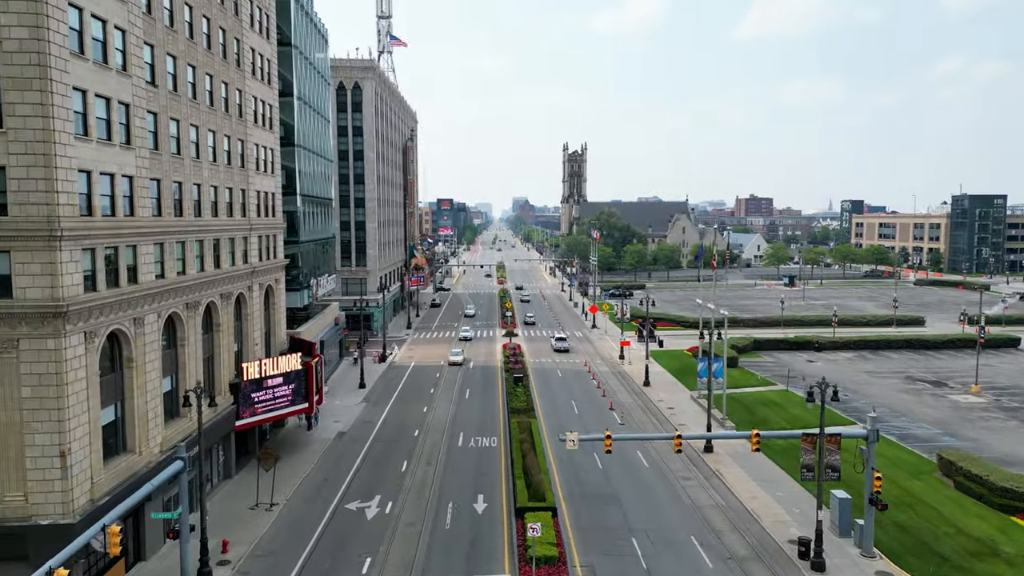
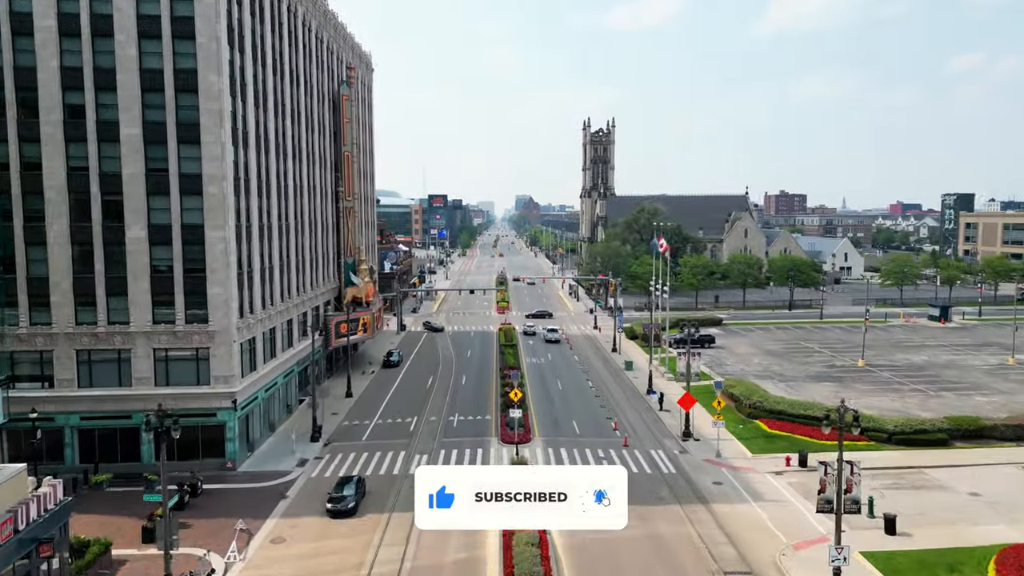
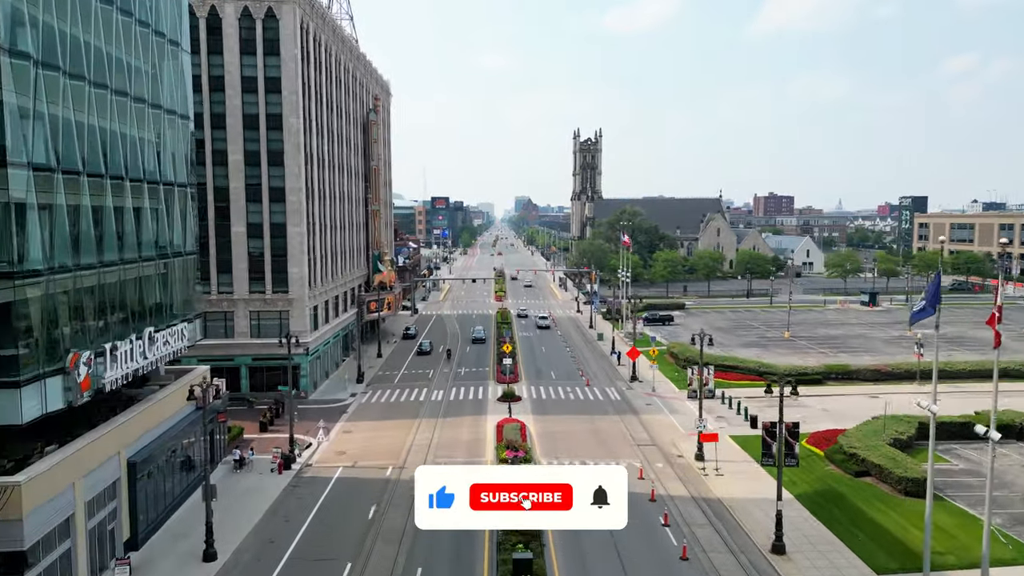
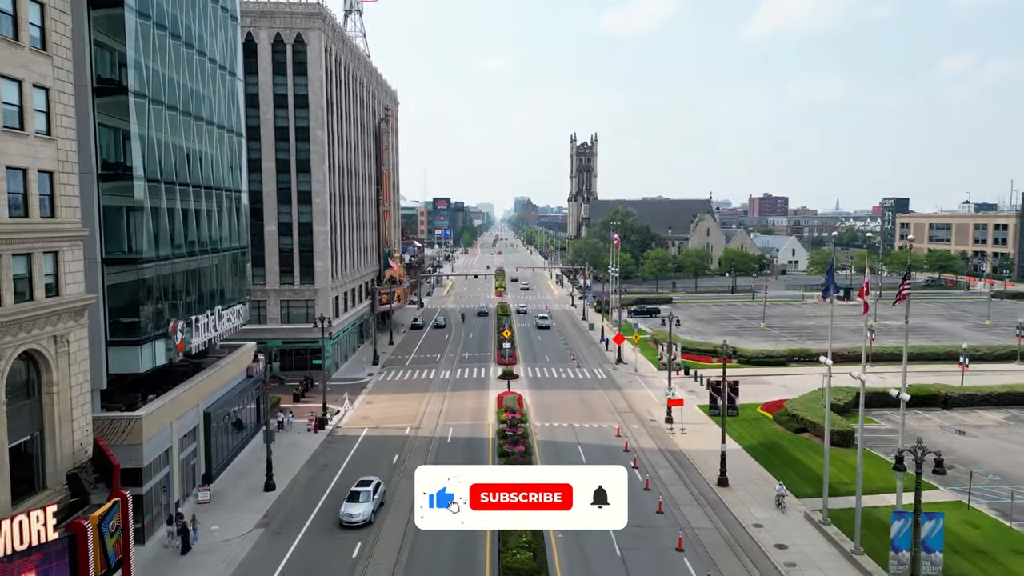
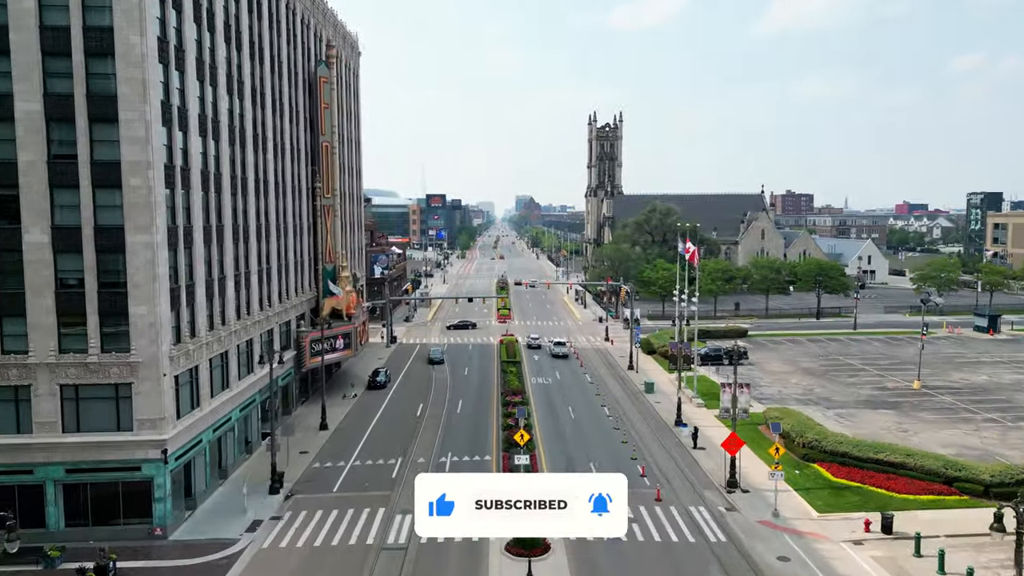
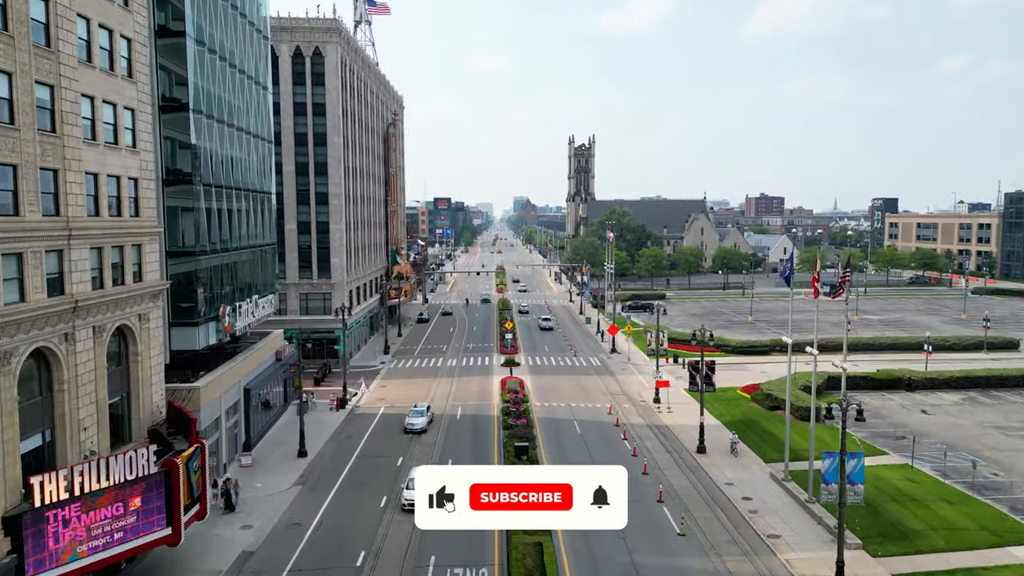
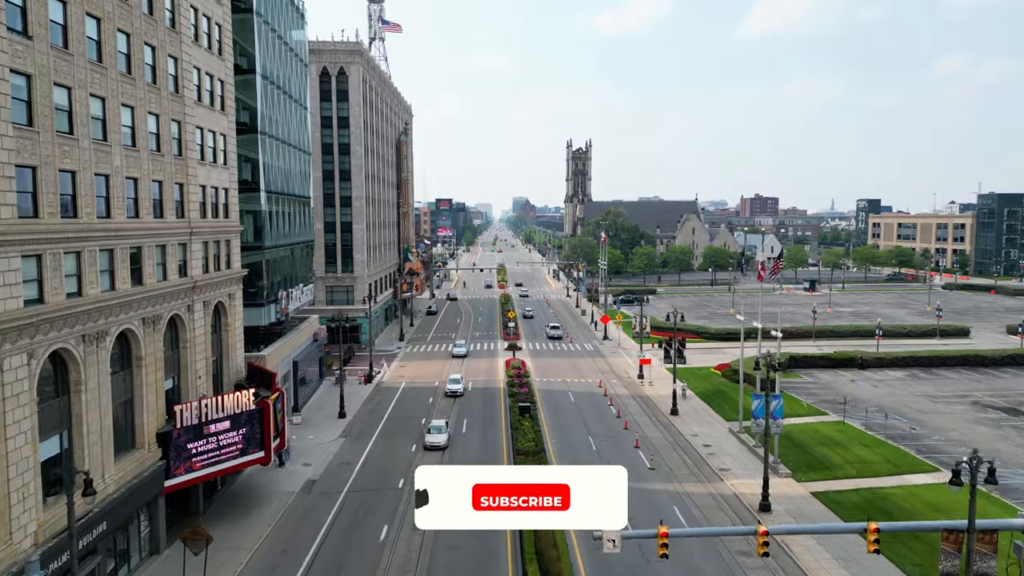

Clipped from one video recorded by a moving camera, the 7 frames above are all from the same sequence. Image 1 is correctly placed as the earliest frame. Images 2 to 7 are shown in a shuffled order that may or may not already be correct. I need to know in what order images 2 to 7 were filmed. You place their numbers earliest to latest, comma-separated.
7, 6, 4, 3, 2, 5
